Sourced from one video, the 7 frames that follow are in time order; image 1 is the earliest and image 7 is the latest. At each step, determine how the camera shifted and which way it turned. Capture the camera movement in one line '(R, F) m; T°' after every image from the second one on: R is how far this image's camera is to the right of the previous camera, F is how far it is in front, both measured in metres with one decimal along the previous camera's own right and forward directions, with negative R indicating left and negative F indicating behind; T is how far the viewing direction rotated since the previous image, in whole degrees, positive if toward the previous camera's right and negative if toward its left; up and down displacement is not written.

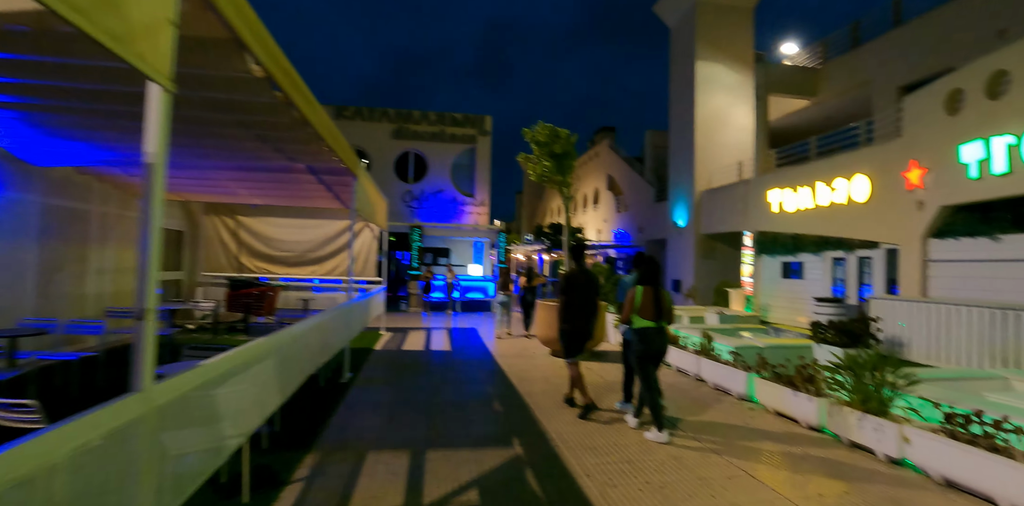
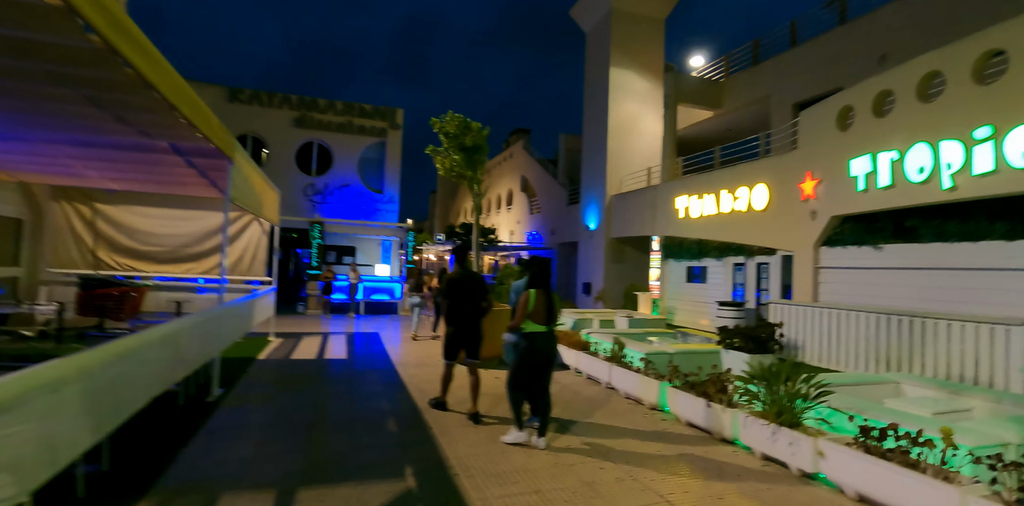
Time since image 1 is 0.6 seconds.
(+0.2, +0.7) m; +10°
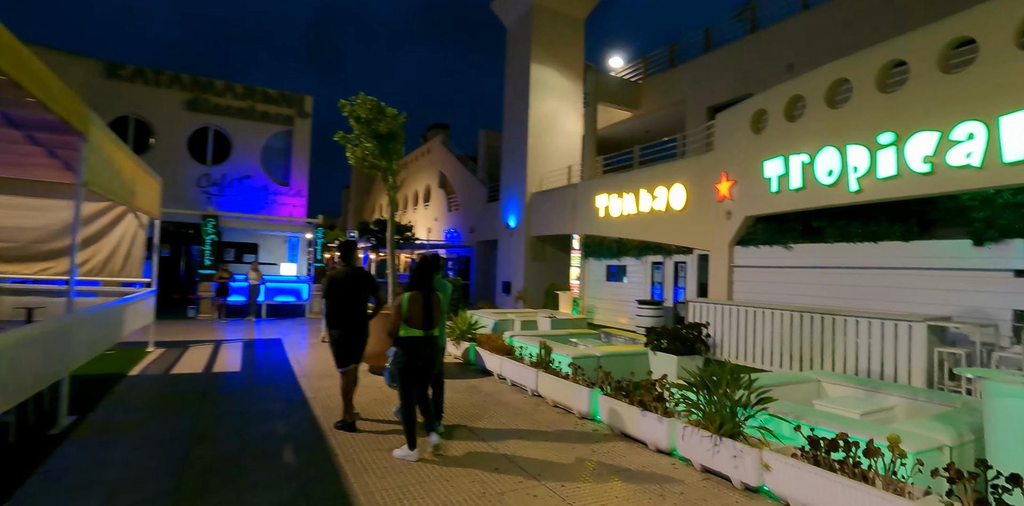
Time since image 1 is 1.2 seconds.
(0.0, +0.6) m; +9°
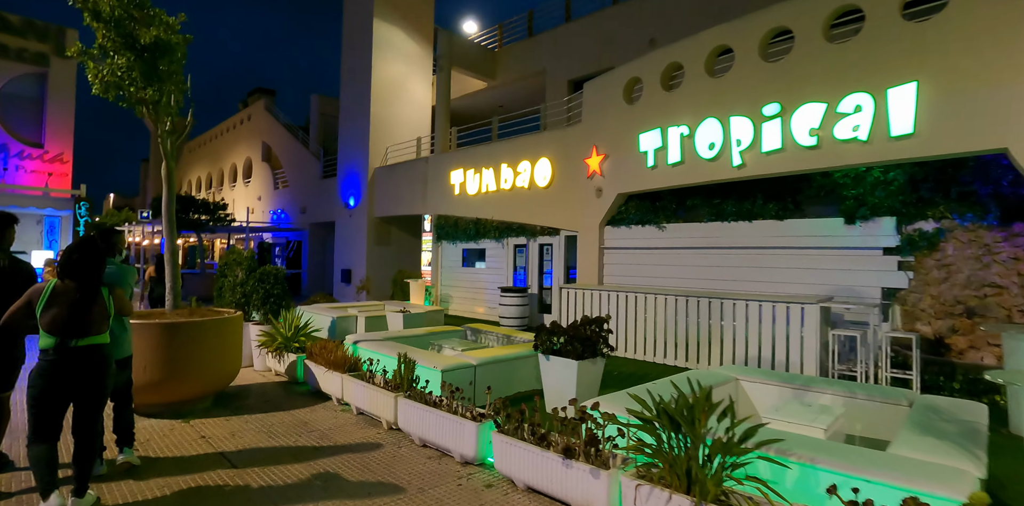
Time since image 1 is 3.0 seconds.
(0.0, +1.8) m; +18°
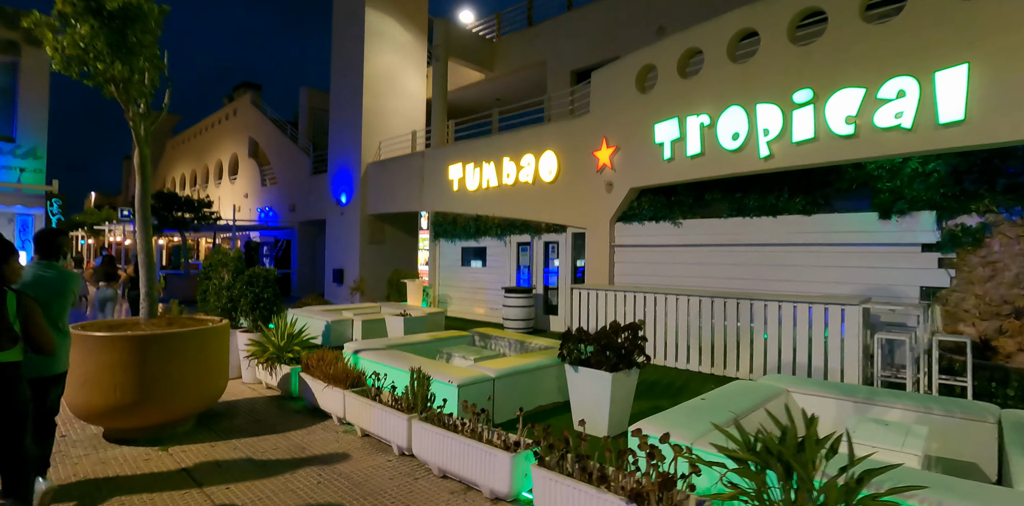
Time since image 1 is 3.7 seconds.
(-0.3, +0.6) m; +1°
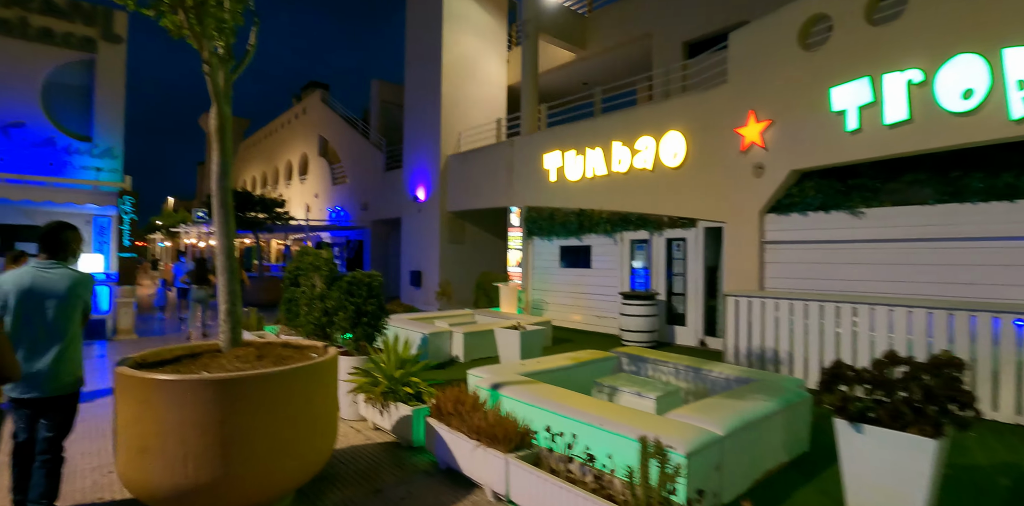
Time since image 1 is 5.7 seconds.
(-1.1, +1.4) m; -6°
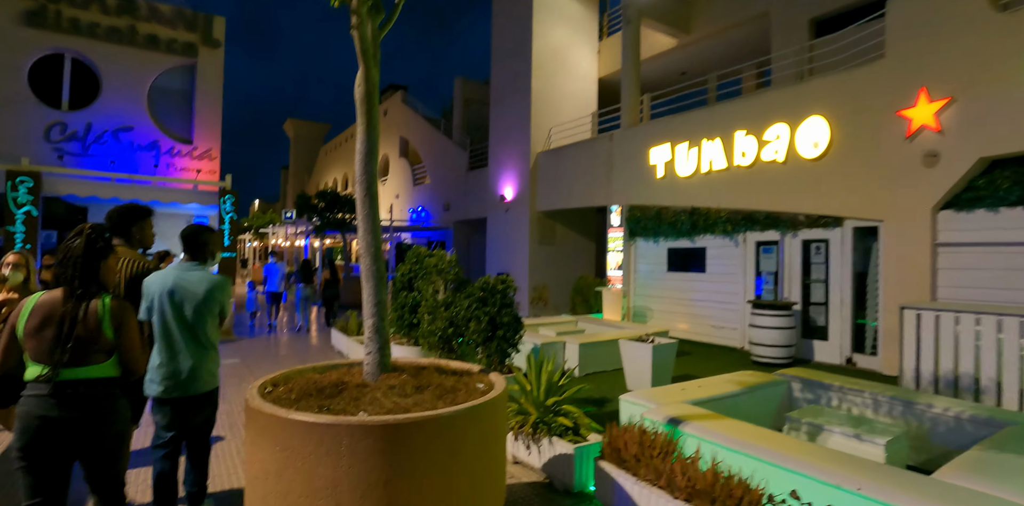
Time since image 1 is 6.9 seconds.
(-0.7, +0.6) m; -7°
